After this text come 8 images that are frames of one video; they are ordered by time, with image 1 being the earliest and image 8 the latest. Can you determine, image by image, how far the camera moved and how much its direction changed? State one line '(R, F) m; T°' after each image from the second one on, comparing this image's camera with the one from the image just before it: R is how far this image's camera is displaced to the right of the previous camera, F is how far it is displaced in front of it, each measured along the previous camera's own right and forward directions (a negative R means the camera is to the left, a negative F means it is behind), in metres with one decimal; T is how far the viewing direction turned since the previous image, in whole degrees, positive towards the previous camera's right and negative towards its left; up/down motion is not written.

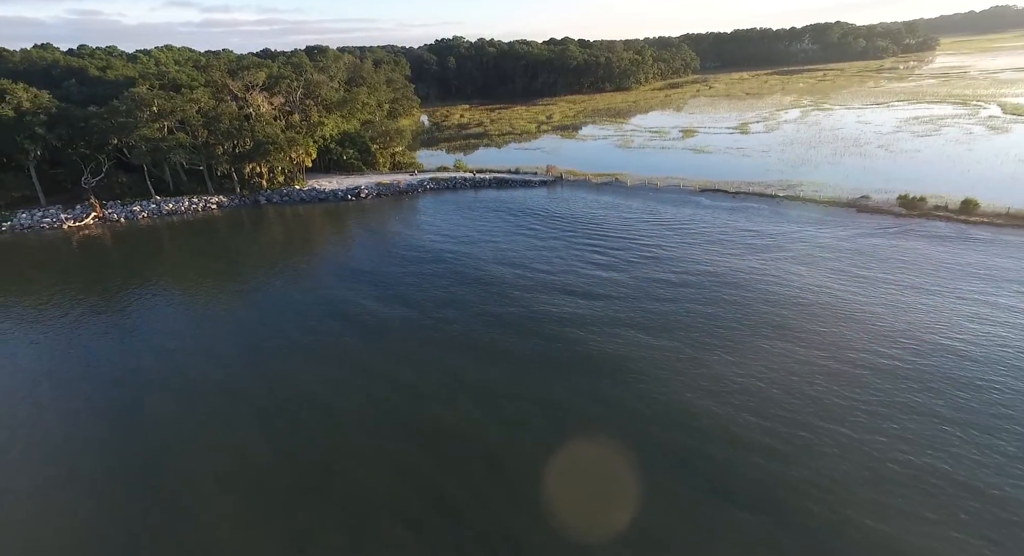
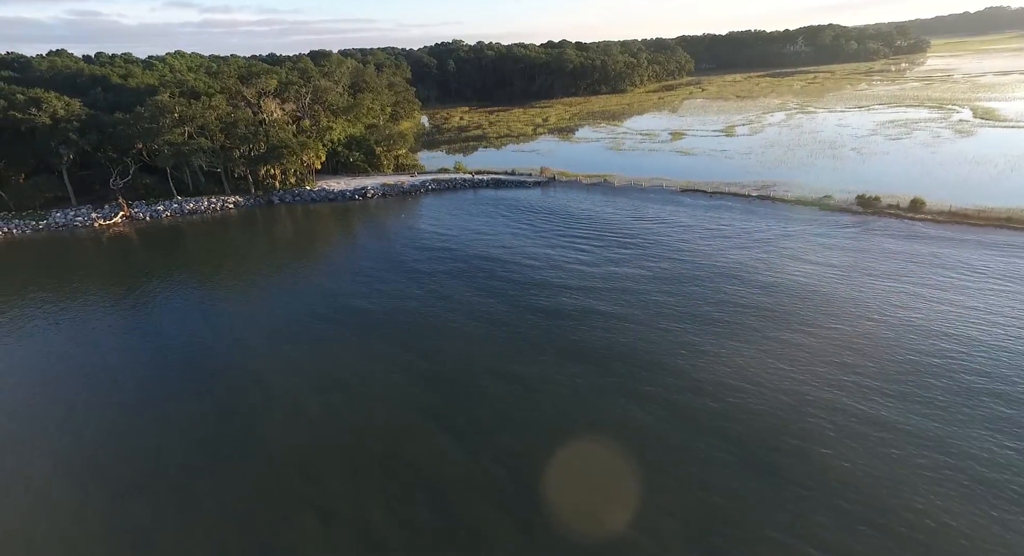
(+0.2, -2.3) m; 0°
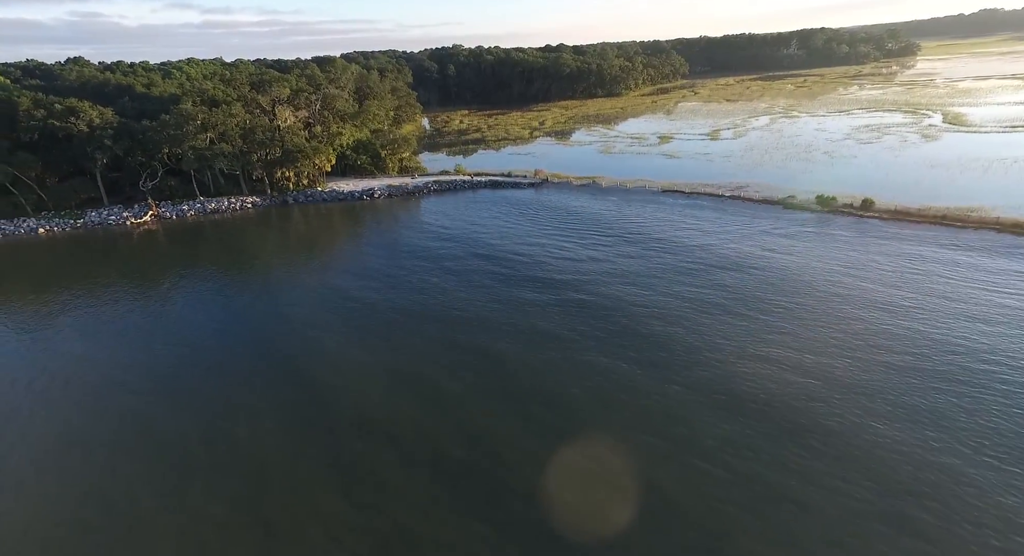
(+0.3, -2.8) m; 0°
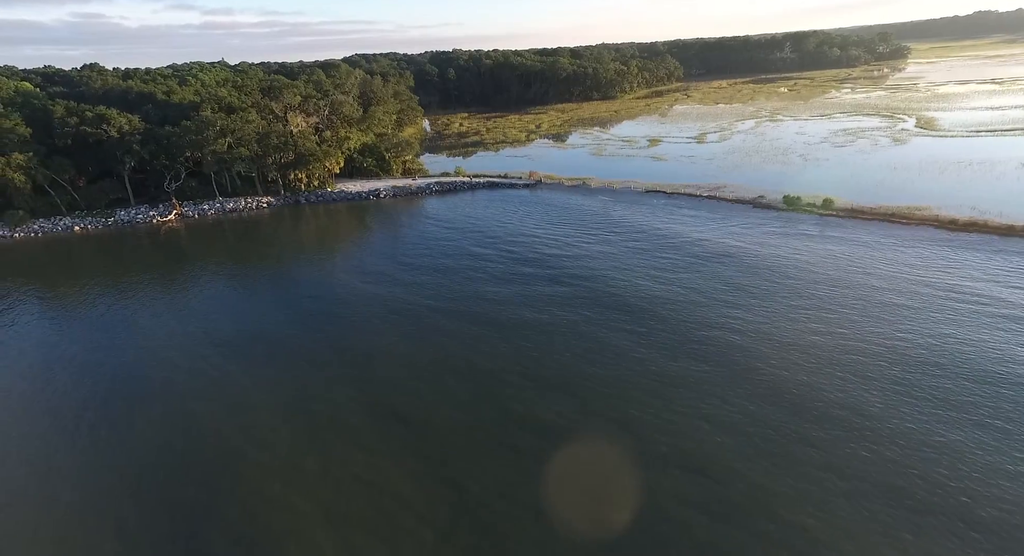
(+0.3, -2.8) m; 0°
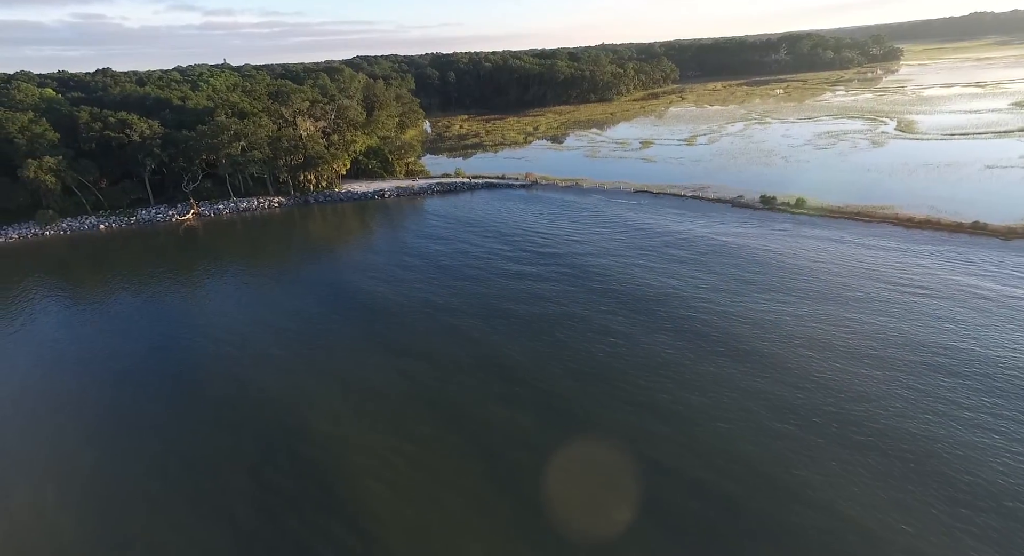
(+0.2, -2.3) m; 0°
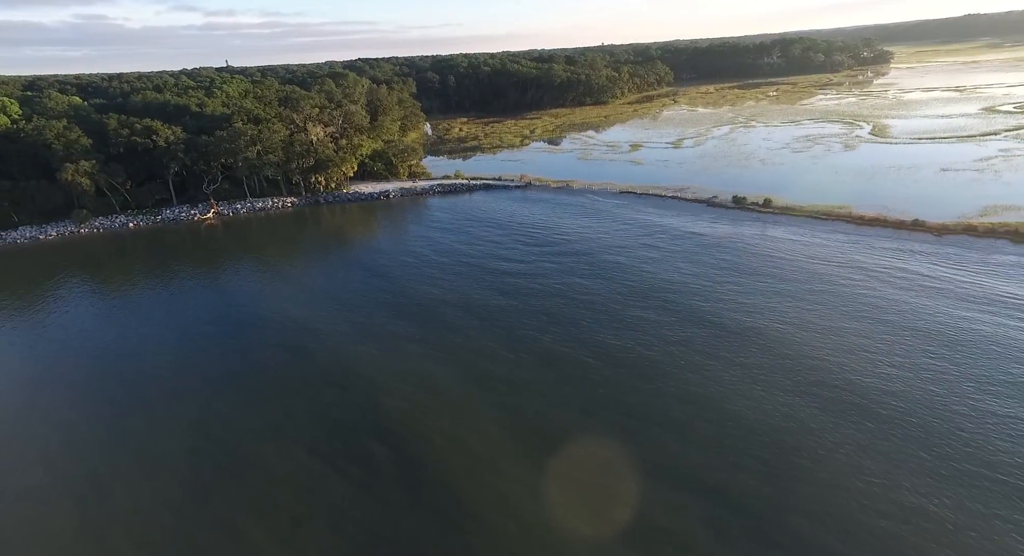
(+0.4, -3.2) m; 0°
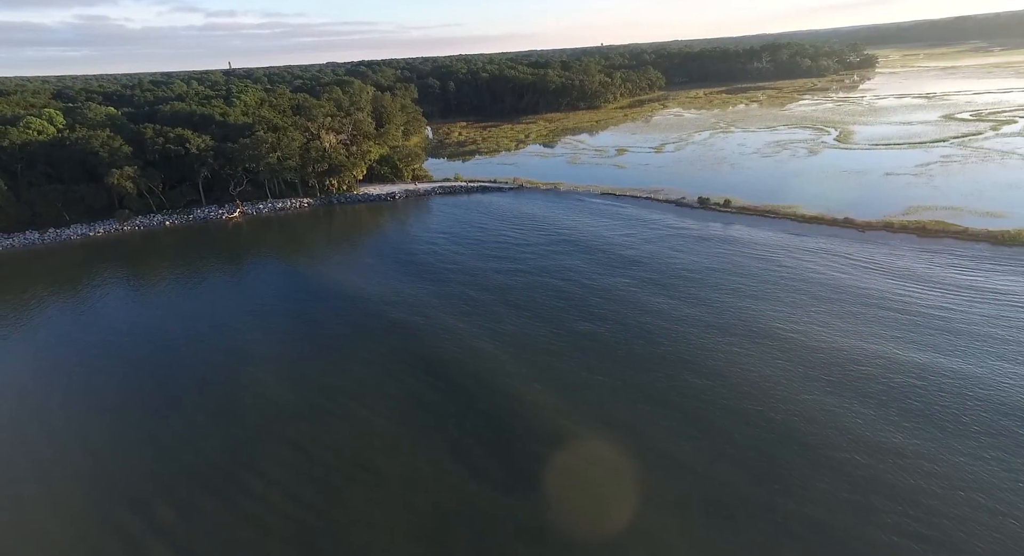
(+0.6, -5.0) m; 0°
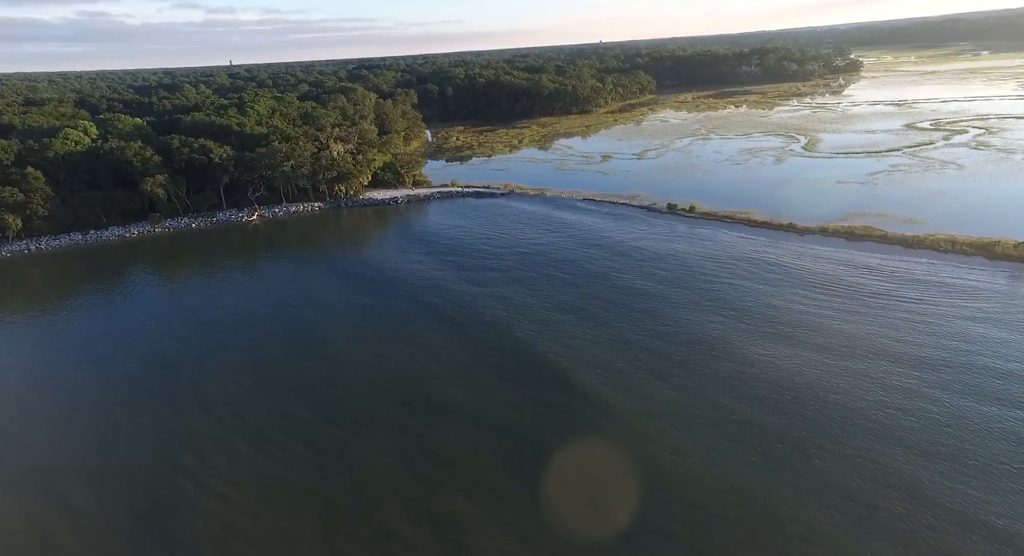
(+0.9, -5.1) m; 0°
